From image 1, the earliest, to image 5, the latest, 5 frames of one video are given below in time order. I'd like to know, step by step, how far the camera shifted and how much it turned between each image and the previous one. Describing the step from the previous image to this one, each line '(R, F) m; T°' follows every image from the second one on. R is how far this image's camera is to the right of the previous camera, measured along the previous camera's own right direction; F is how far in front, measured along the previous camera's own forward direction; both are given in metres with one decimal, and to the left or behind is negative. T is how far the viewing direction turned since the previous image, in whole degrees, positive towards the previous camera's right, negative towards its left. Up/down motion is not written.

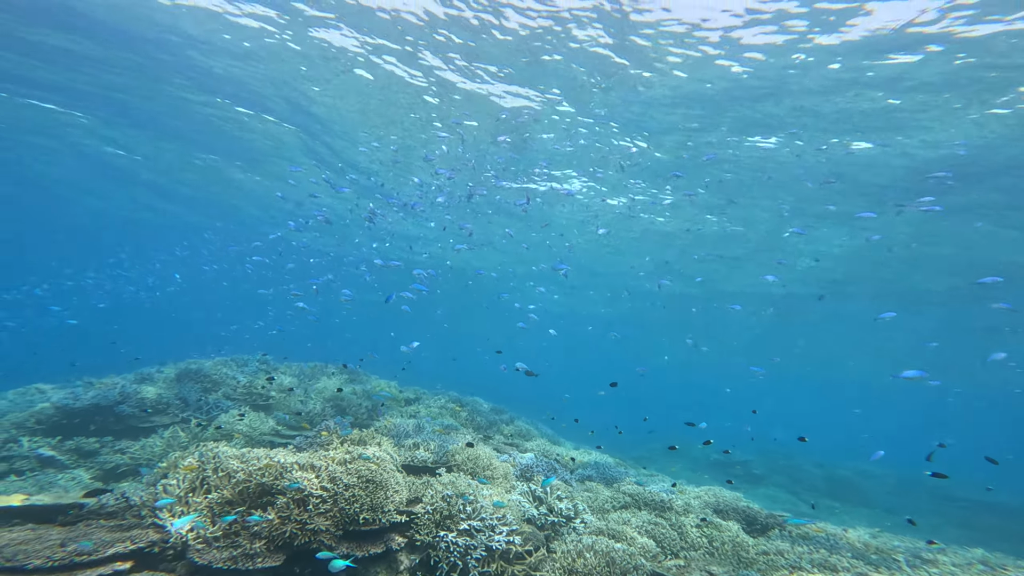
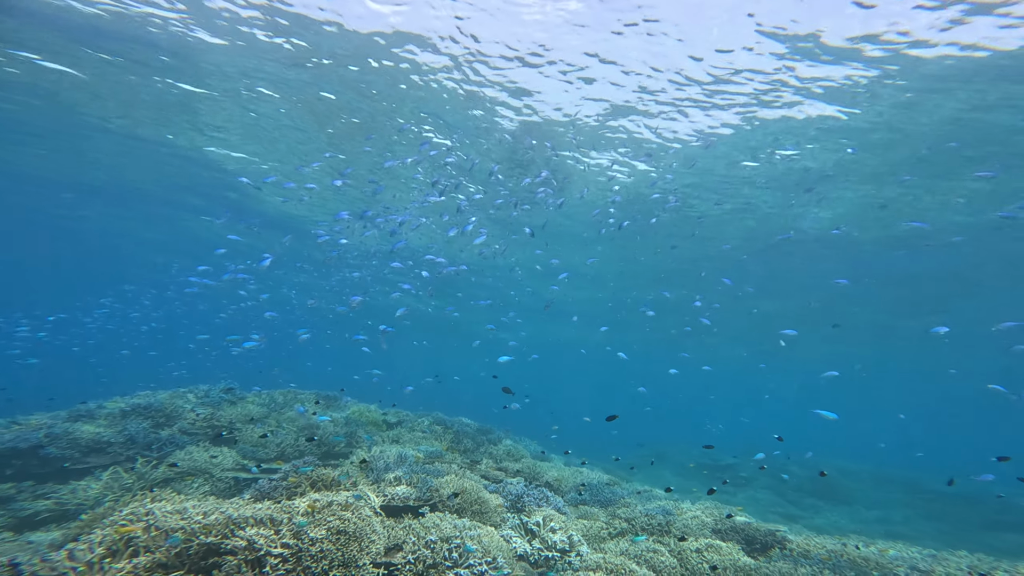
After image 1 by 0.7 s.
(0.0, +0.4) m; +3°
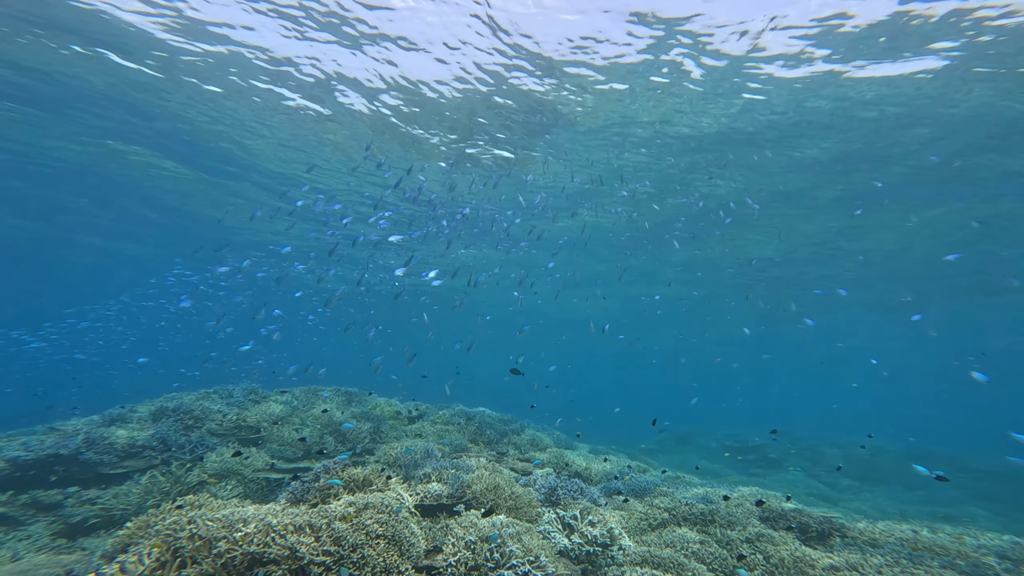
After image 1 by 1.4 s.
(-0.3, +0.3) m; -1°
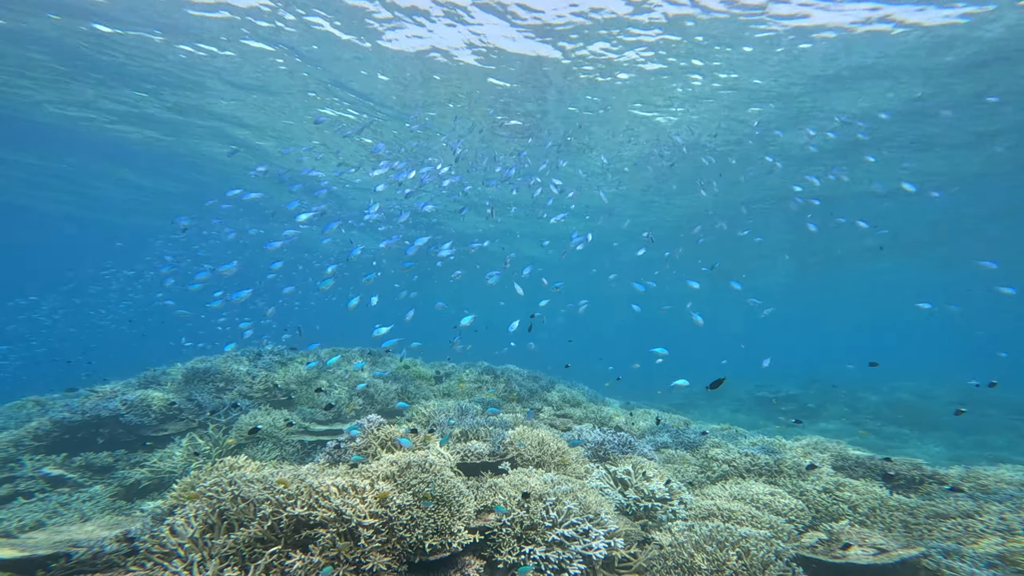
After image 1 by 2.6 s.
(-0.4, +0.6) m; -2°
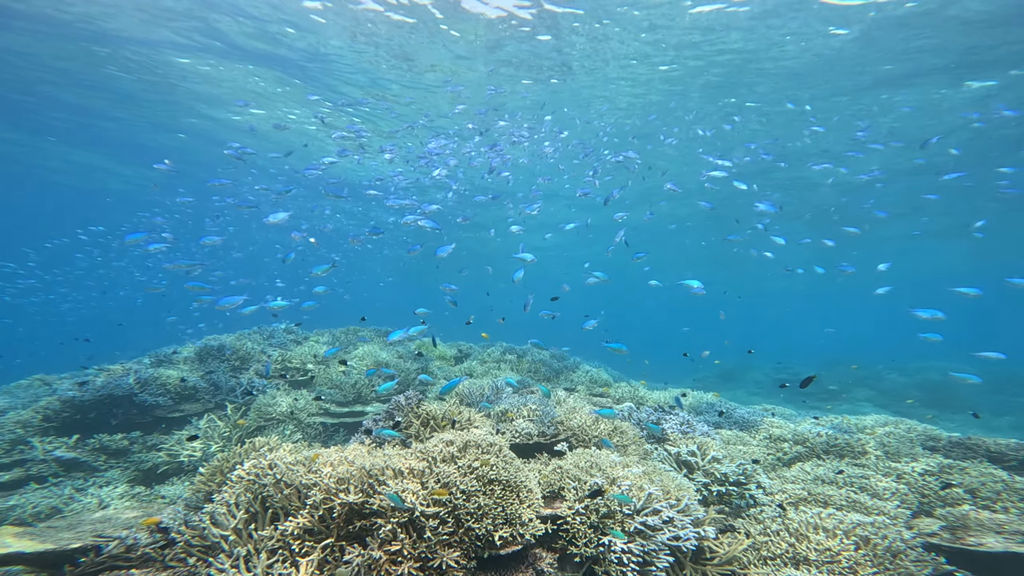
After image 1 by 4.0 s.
(-0.7, +0.6) m; 0°
